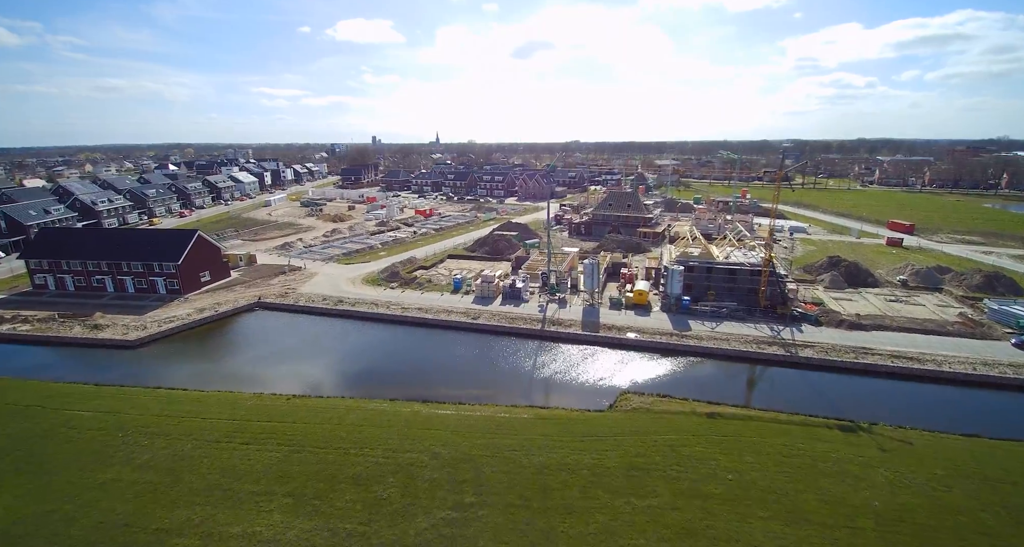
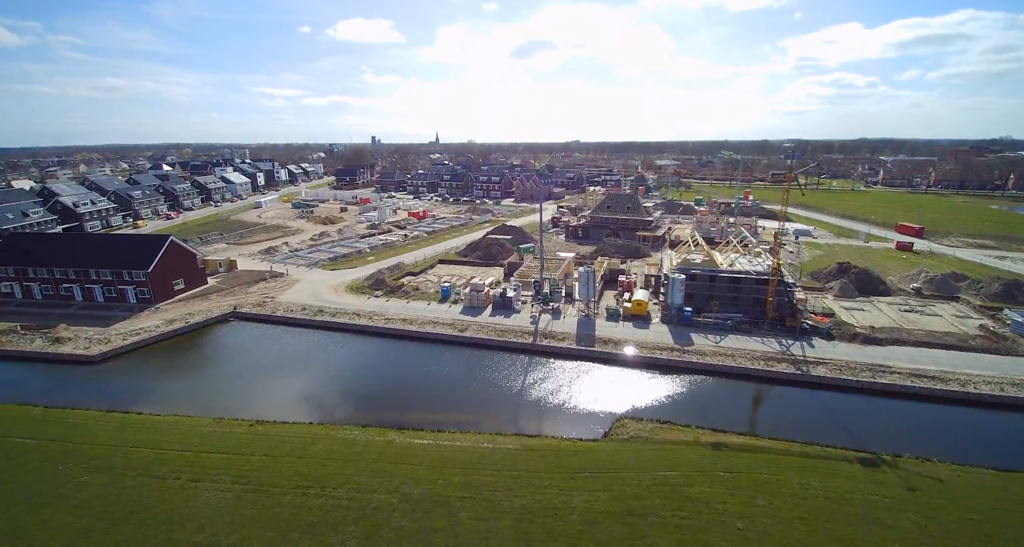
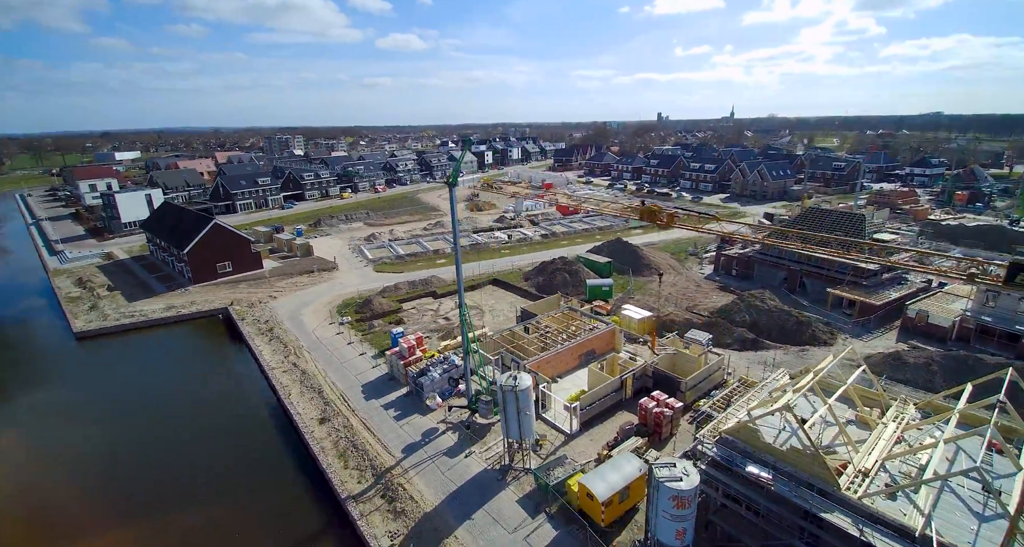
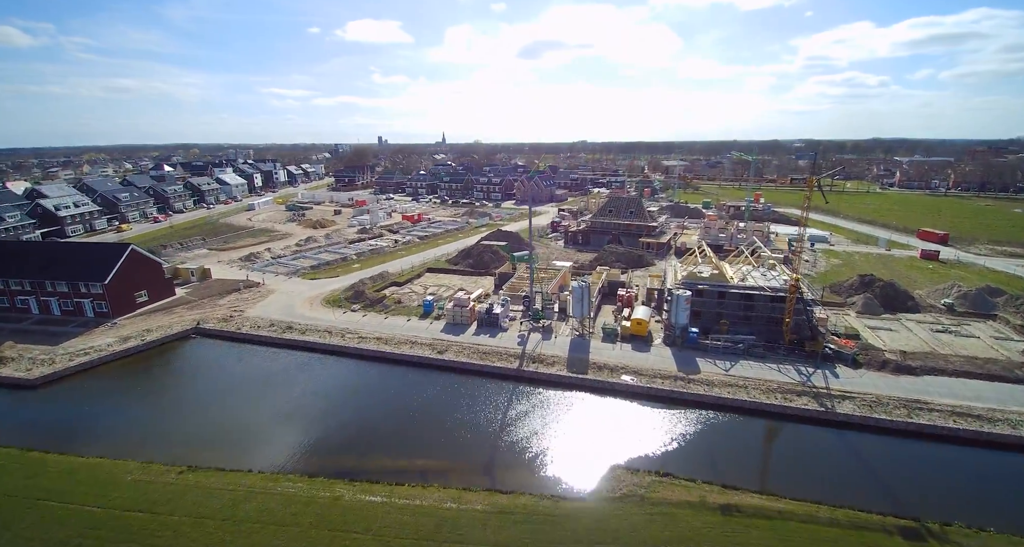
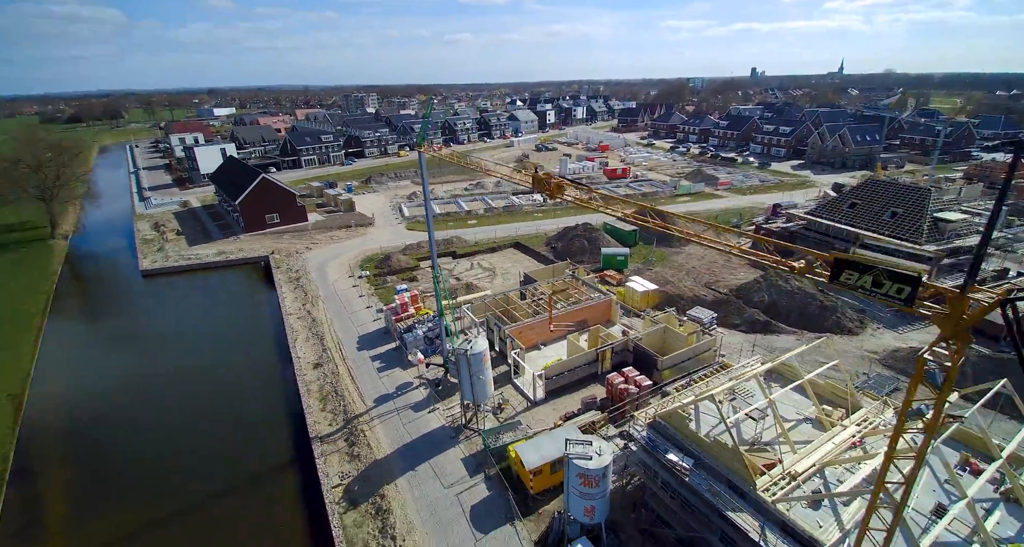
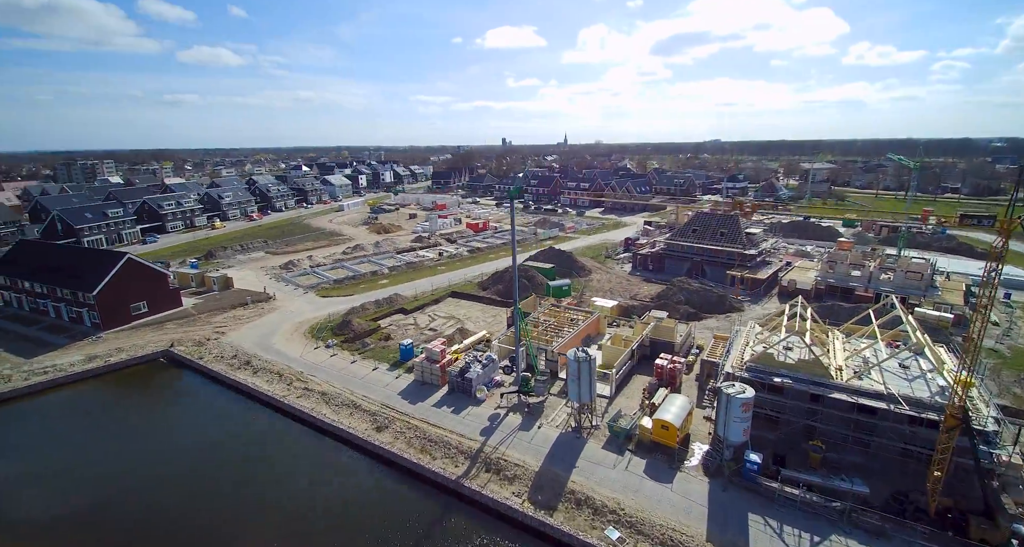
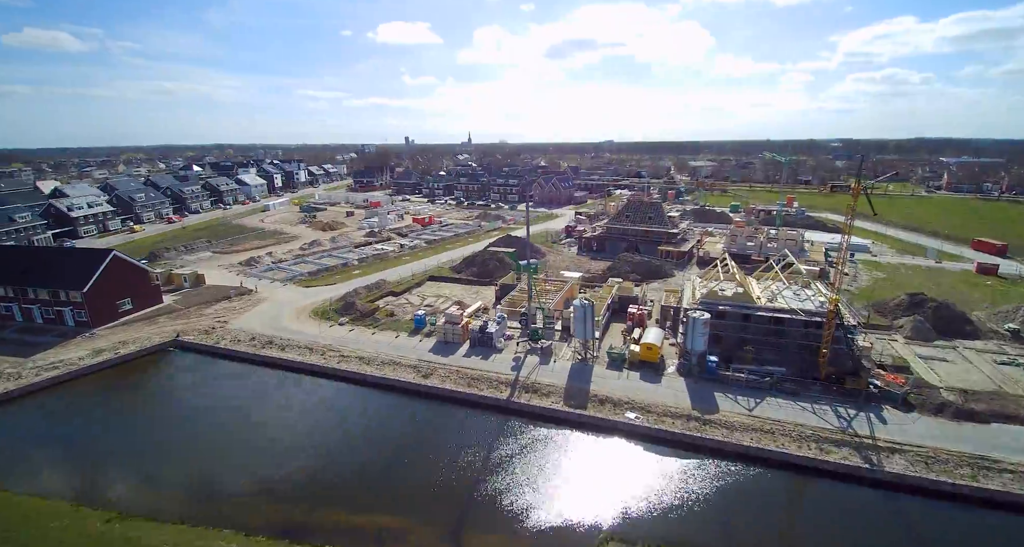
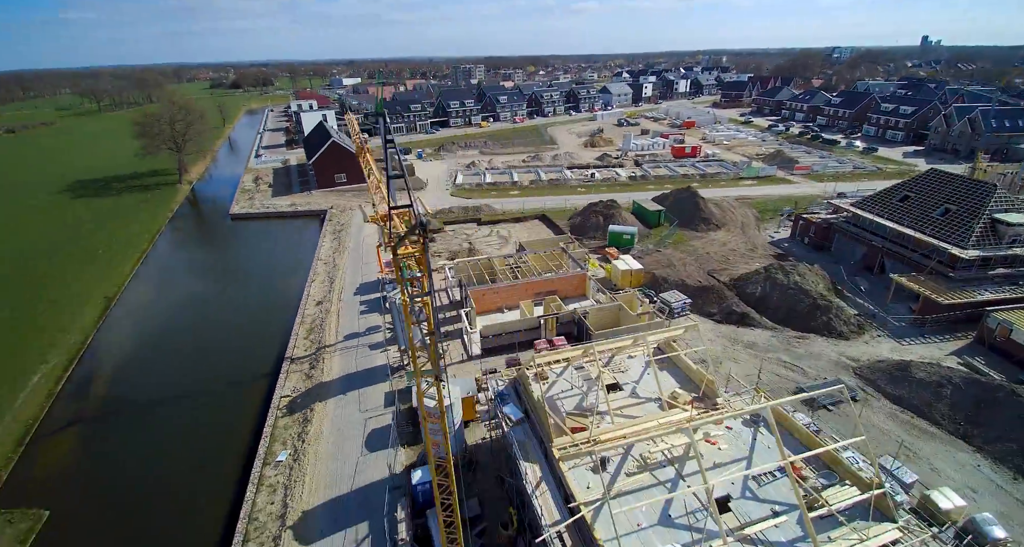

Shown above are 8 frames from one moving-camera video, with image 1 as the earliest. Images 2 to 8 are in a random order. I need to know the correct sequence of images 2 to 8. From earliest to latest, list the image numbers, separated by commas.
2, 4, 7, 6, 3, 5, 8
